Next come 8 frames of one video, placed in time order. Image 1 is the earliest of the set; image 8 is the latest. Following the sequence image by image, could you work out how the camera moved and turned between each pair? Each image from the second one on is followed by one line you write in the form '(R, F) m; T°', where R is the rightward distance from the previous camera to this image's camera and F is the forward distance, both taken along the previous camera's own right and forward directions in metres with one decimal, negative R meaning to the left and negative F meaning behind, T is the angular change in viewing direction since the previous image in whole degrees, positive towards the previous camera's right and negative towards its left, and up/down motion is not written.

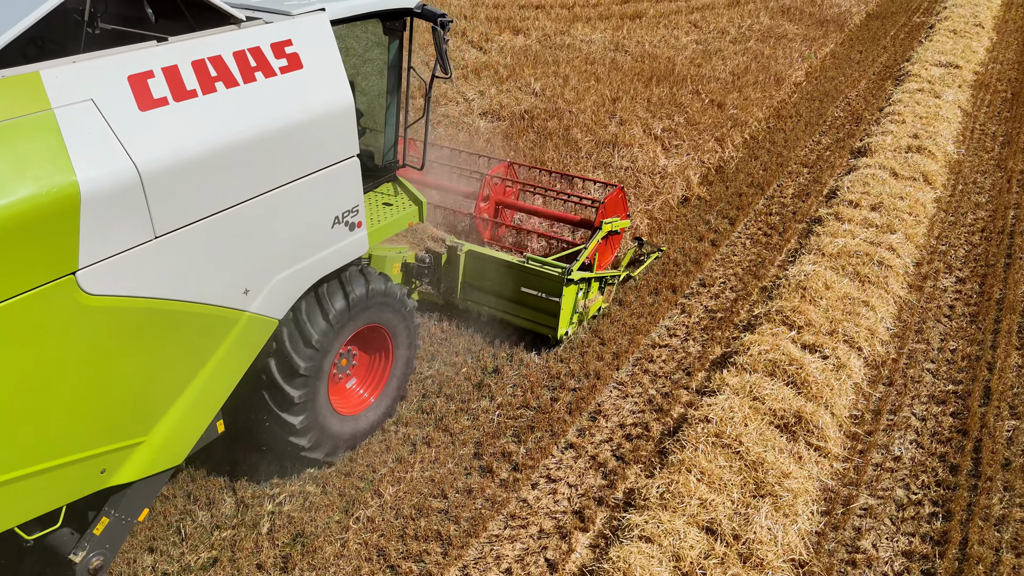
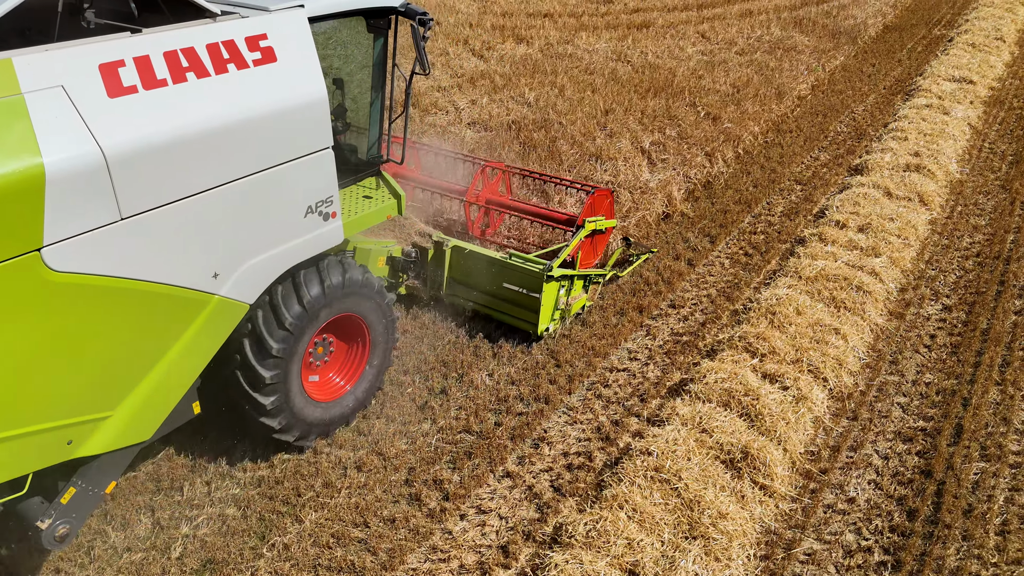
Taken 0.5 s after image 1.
(+0.5, +0.2) m; -2°
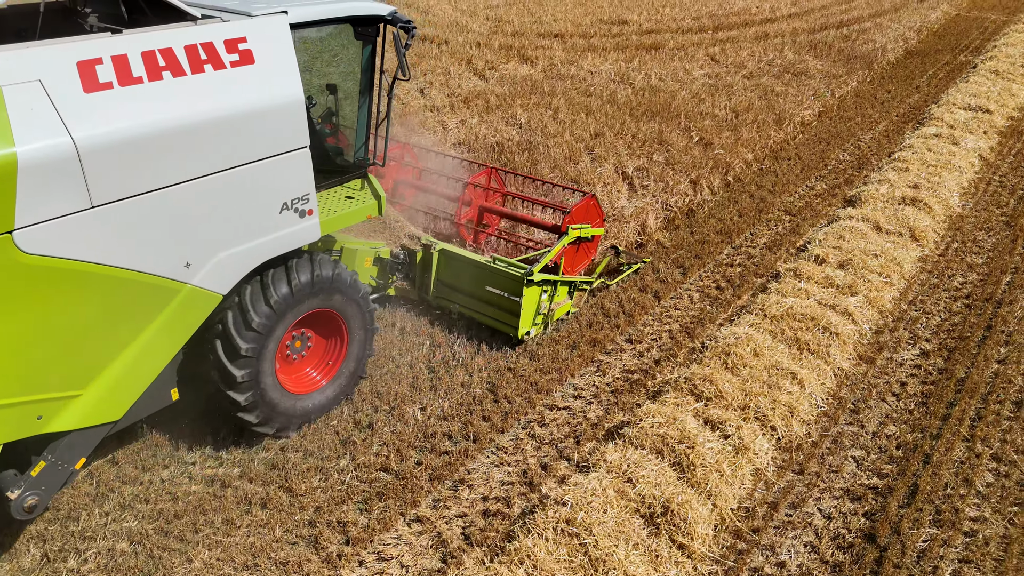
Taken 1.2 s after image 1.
(+0.6, +0.2) m; -3°
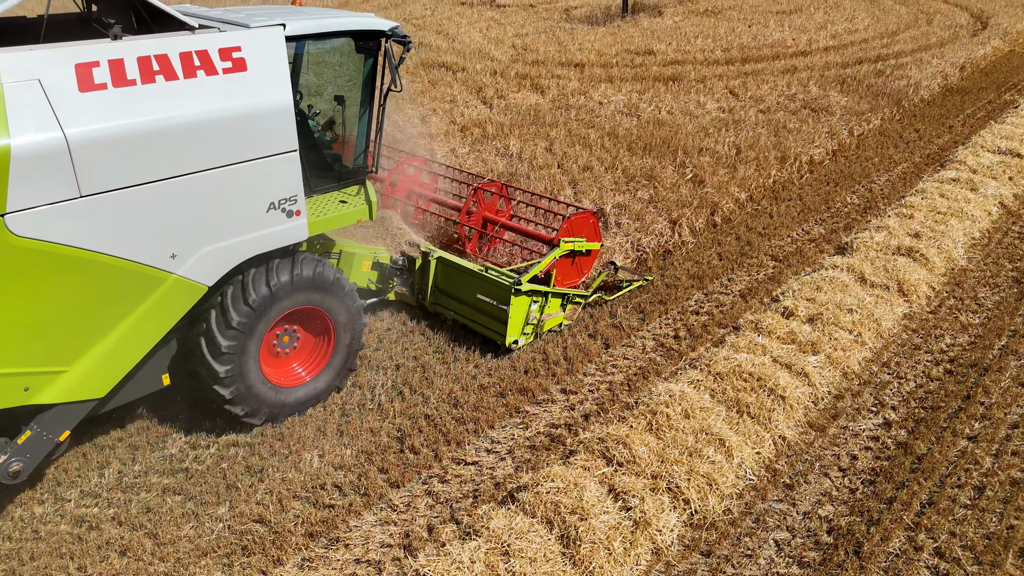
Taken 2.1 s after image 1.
(+0.8, +0.3) m; -4°
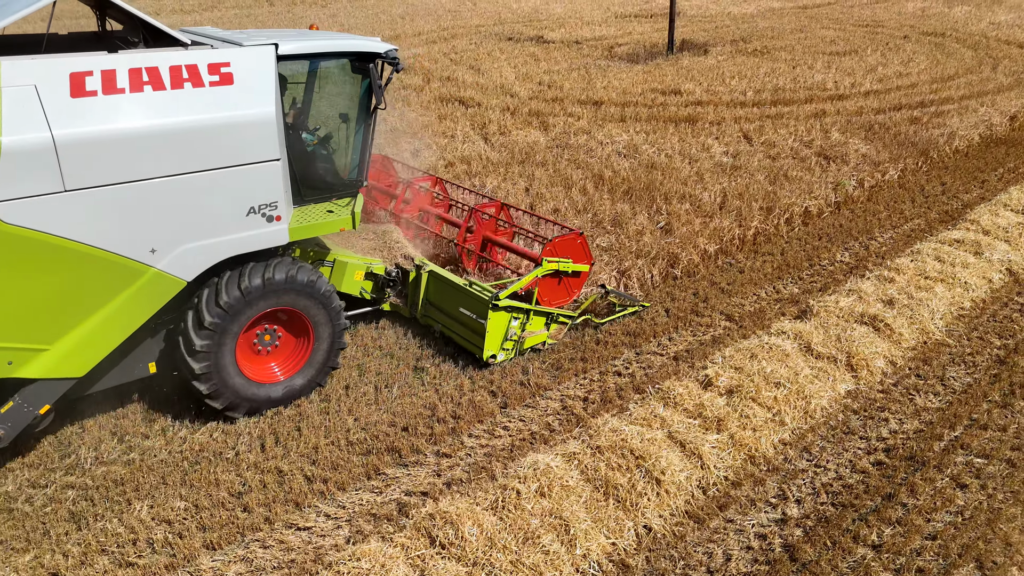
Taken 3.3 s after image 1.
(+1.1, +0.4) m; -6°
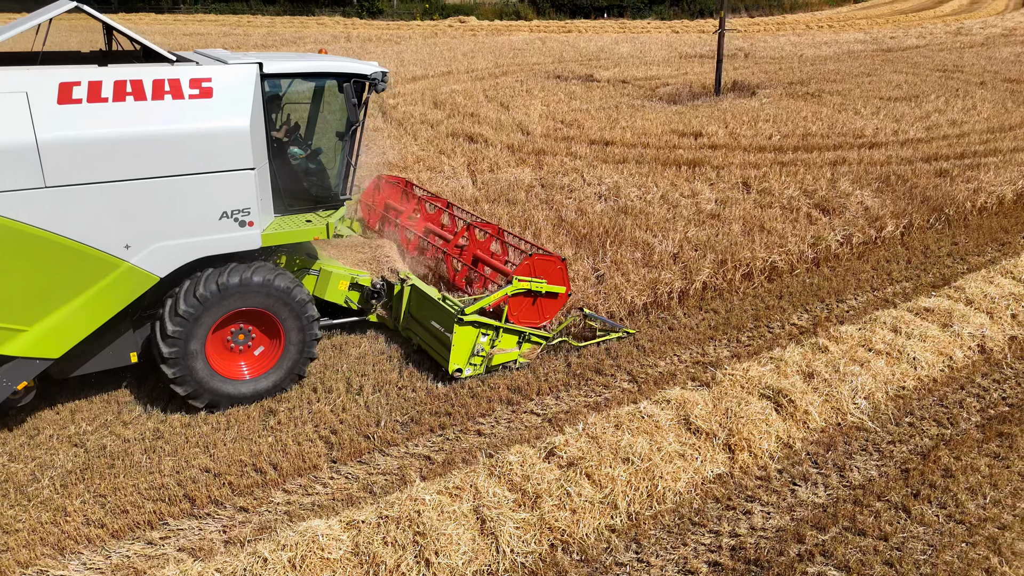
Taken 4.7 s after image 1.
(+1.5, +0.4) m; -7°
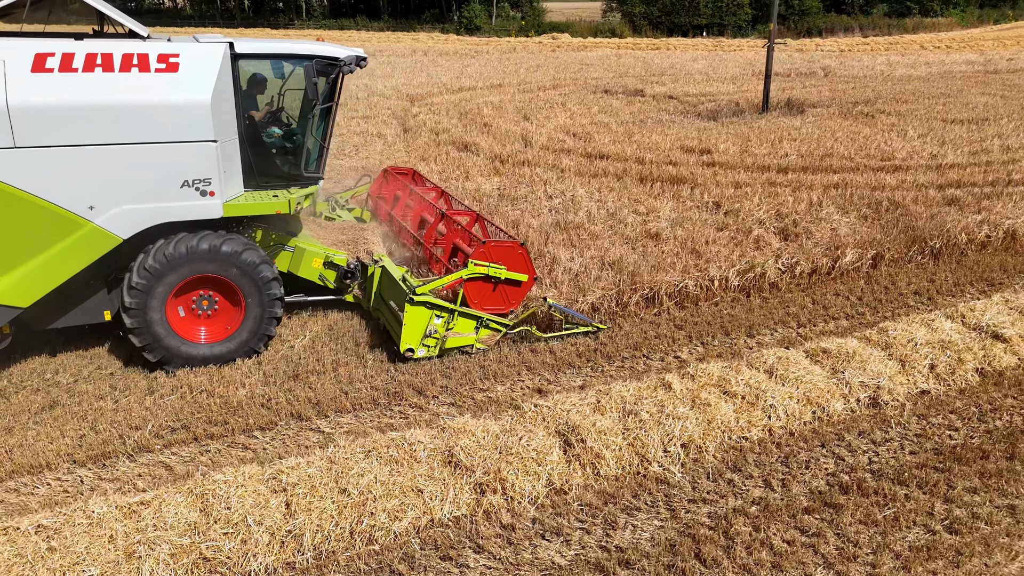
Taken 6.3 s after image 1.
(+1.9, +0.6) m; -8°
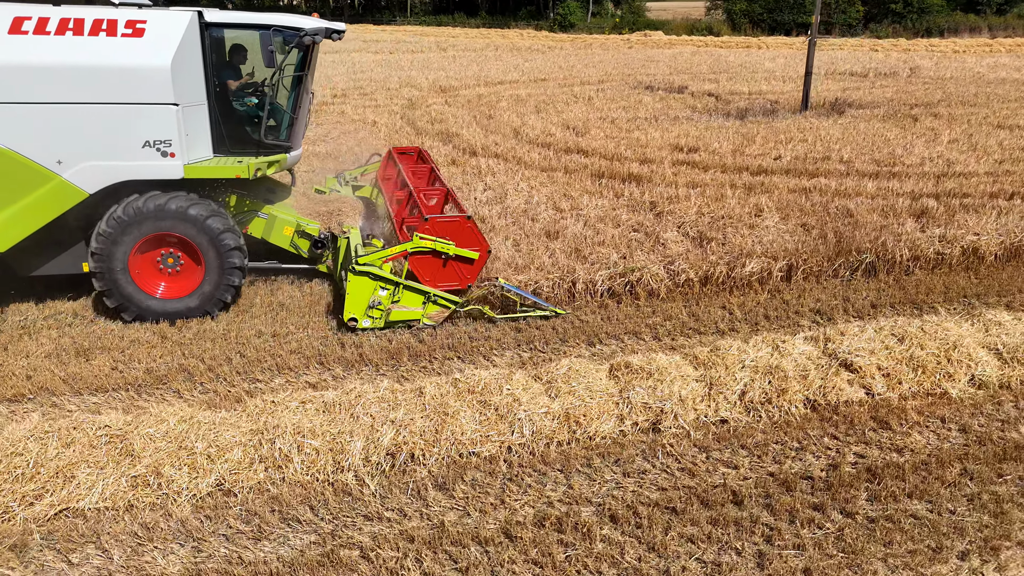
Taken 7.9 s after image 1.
(+2.1, +0.5) m; -8°
